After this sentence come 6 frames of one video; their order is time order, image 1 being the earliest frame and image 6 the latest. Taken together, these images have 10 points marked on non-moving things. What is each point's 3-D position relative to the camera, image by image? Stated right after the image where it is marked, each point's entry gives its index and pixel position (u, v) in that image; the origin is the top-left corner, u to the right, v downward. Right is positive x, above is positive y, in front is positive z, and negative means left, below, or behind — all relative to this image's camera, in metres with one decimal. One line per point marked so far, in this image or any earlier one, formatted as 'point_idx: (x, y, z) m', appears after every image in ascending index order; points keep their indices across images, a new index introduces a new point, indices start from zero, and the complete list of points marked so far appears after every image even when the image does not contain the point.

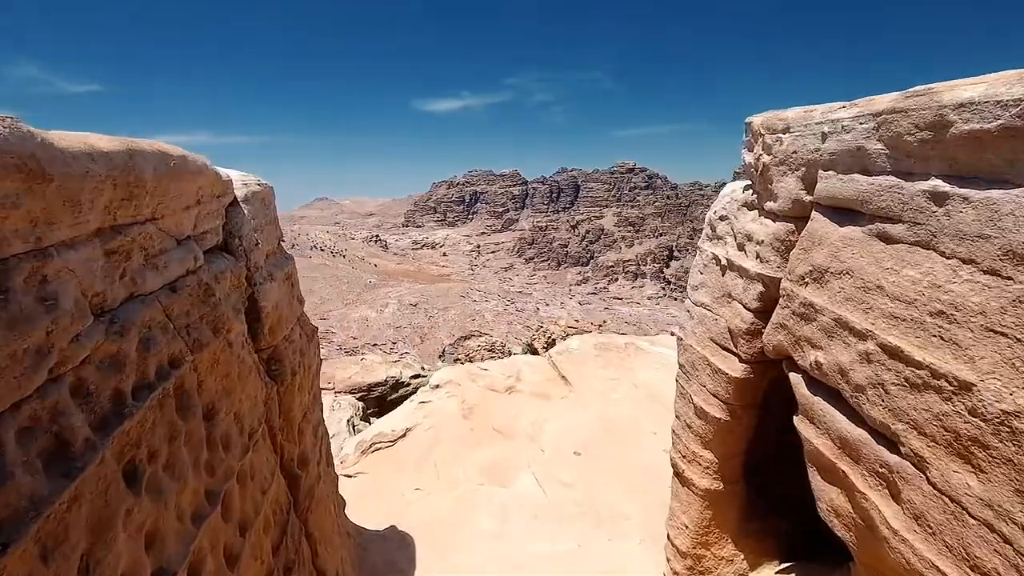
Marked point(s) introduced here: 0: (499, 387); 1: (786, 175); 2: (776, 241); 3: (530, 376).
0: (-0.2, -1.3, +6.3) m
1: (+1.1, +0.5, +2.0) m
2: (+1.1, +0.2, +2.0) m
3: (+0.2, -1.2, +6.4) m
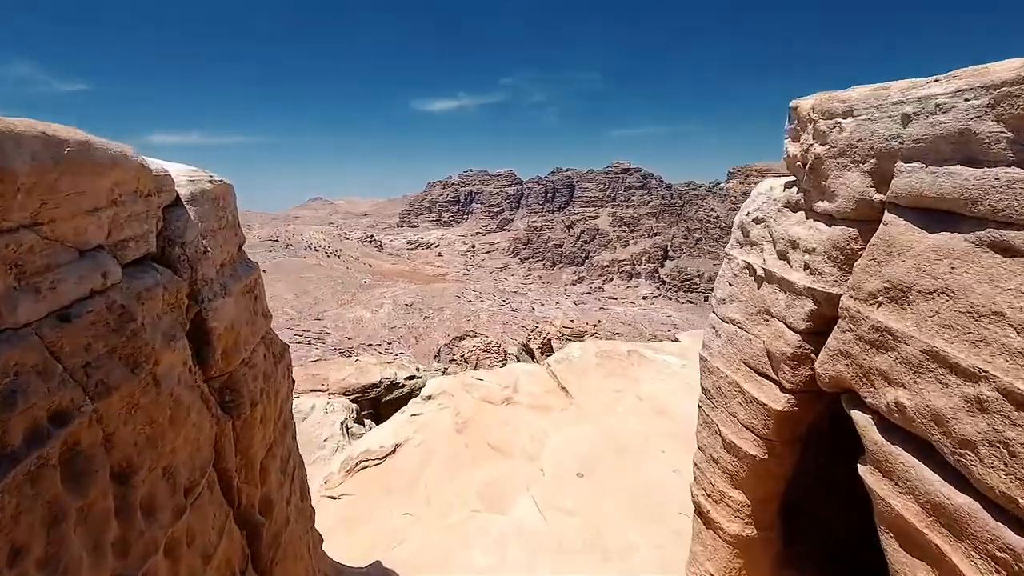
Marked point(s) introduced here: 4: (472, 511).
0: (-0.2, -1.4, +5.9) m
1: (+1.1, +0.4, +1.6) m
2: (+1.1, +0.1, +1.7) m
3: (+0.2, -1.2, +6.0) m
4: (-0.3, -1.9, +4.2) m
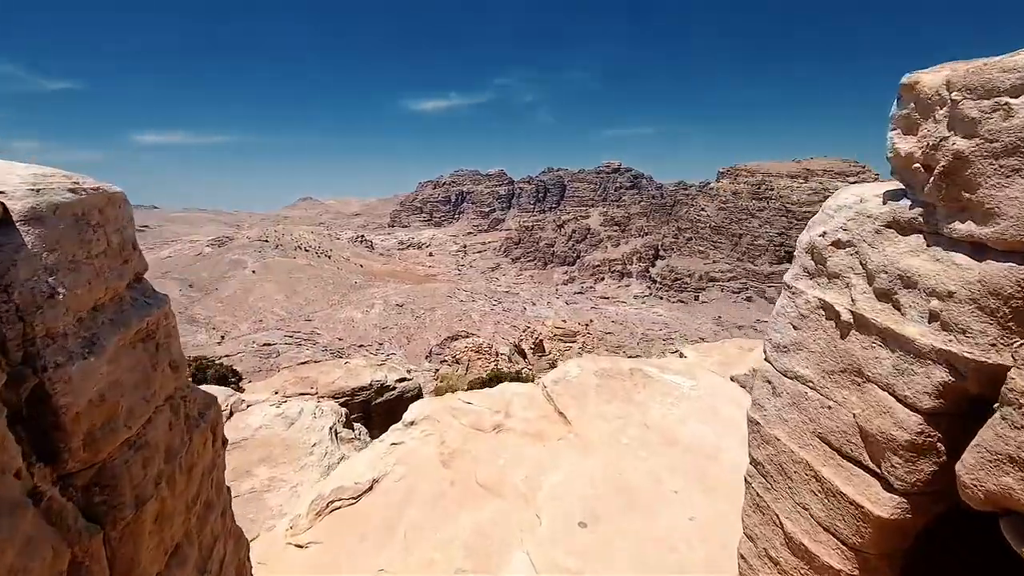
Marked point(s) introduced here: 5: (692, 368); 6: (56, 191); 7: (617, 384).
0: (-0.3, -1.5, +5.3) m
1: (+1.1, +0.2, +1.0) m
2: (+1.1, 0.0, +1.1) m
3: (+0.1, -1.4, +5.4) m
4: (-0.4, -2.1, +3.6) m
5: (+2.2, -1.0, +5.9) m
6: (-1.4, +0.3, +1.5) m
7: (+1.2, -1.1, +5.6) m
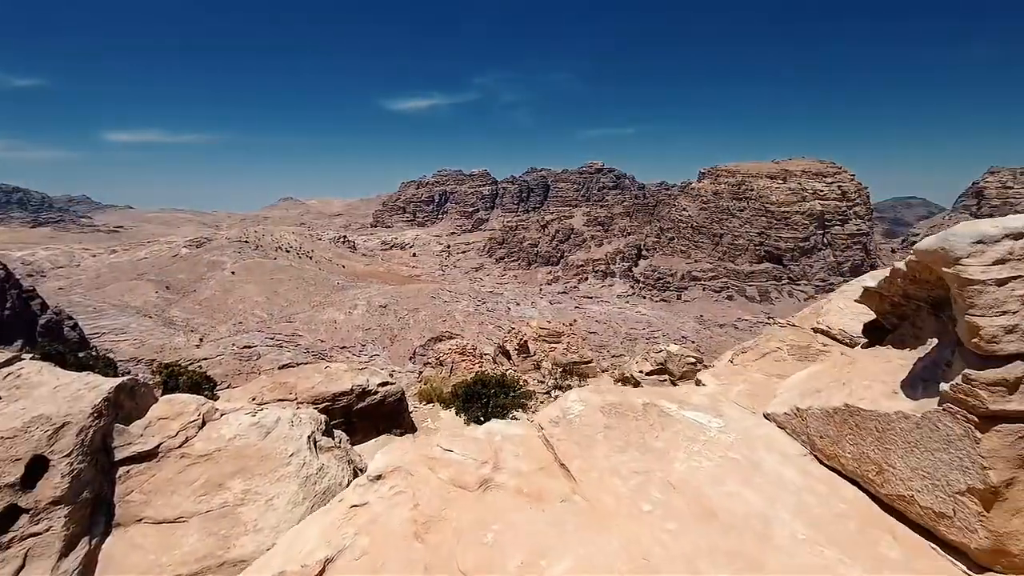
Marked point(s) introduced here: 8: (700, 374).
0: (-0.4, -1.7, +4.3) m
1: (+1.1, +0.1, +0.1) m
2: (+1.1, -0.2, +0.1) m
3: (0.0, -1.6, +4.4) m
4: (-0.4, -2.3, +2.5) m
5: (+2.1, -1.2, +5.0) m
6: (-1.3, +0.1, +0.4) m
7: (+1.1, -1.3, +4.6) m
8: (+2.3, -1.1, +5.8) m
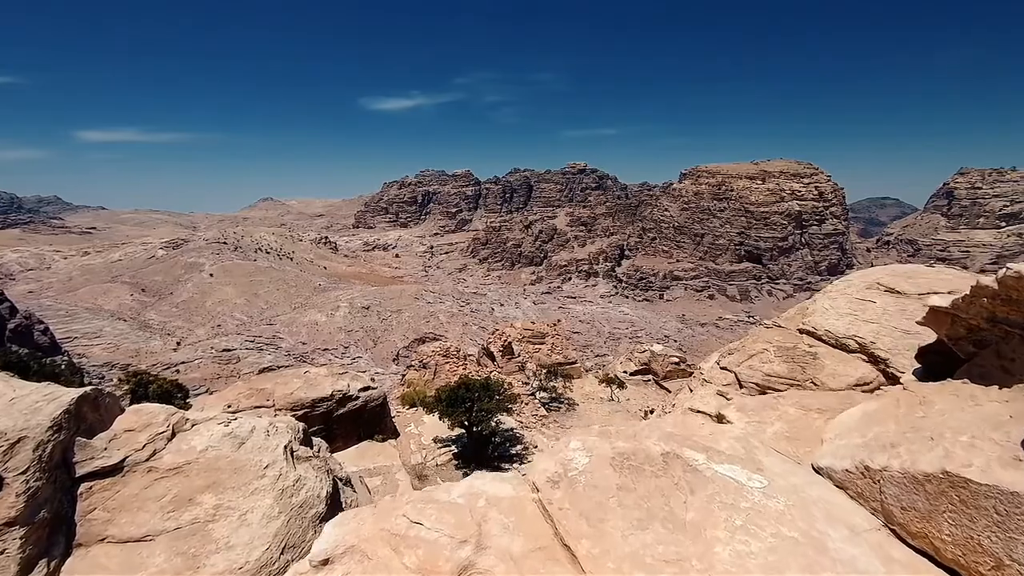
0: (-0.5, -1.9, +3.2) m
1: (+1.2, -0.1, -0.9) m
2: (+1.2, -0.4, -0.9) m
3: (-0.1, -1.8, +3.4) m
4: (-0.4, -2.5, +1.5) m
5: (+2.0, -1.4, +4.1) m
6: (-1.3, -0.1, -0.7) m
7: (+1.0, -1.5, +3.6) m
8: (+2.1, -1.2, +4.9) m
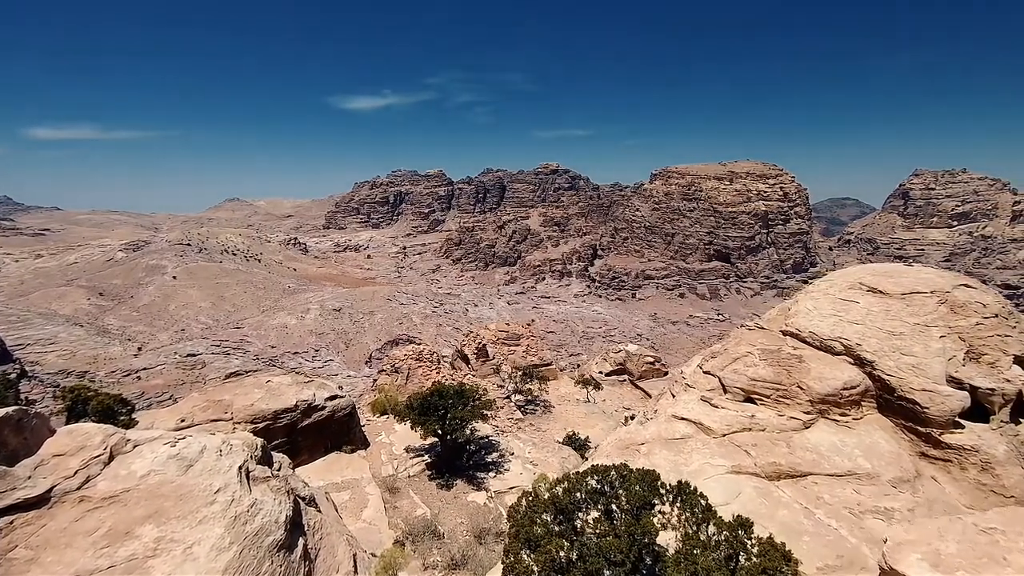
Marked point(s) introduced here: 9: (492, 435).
0: (-0.4, -2.1, +0.8) m
1: (+1.4, -0.3, -3.2) m
2: (+1.4, -0.6, -3.2) m
3: (-0.1, -2.0, +1.0) m
4: (-0.3, -2.7, -0.9) m
5: (+2.0, -1.6, +1.8) m
6: (-1.1, -0.4, -3.1) m
7: (+1.0, -1.7, +1.3) m
8: (+2.1, -1.4, +2.6) m
9: (-0.7, -5.3, +16.2) m
